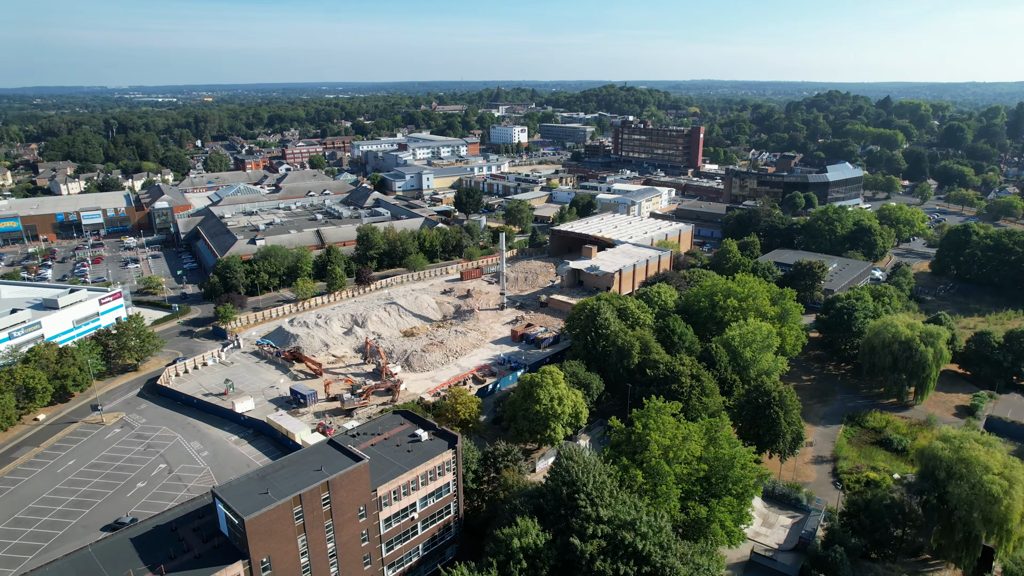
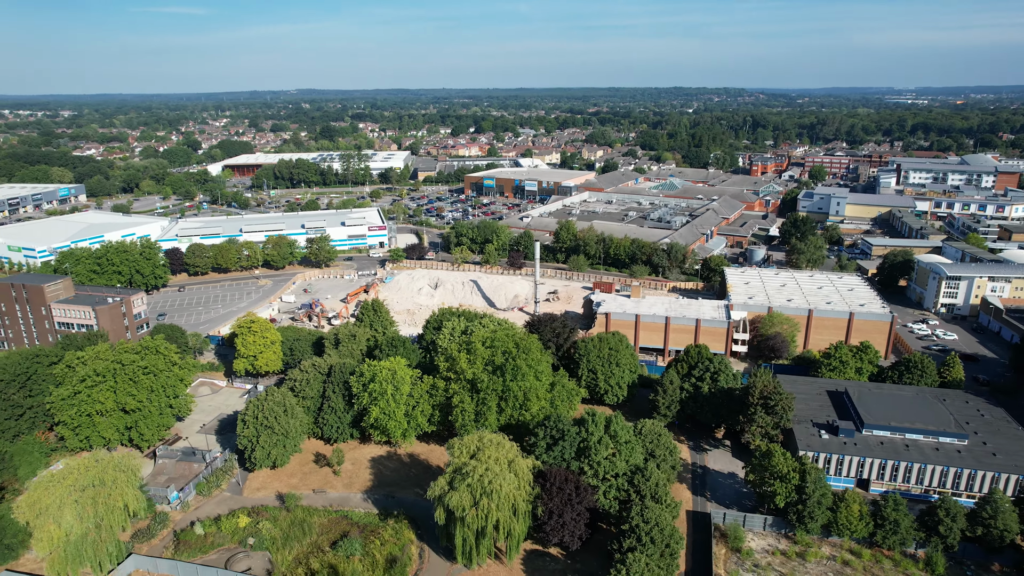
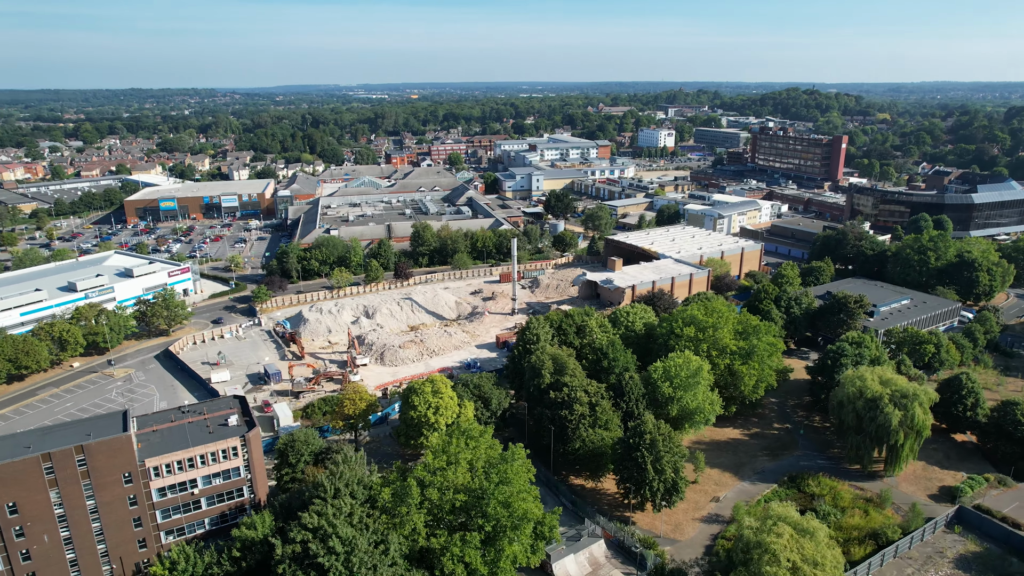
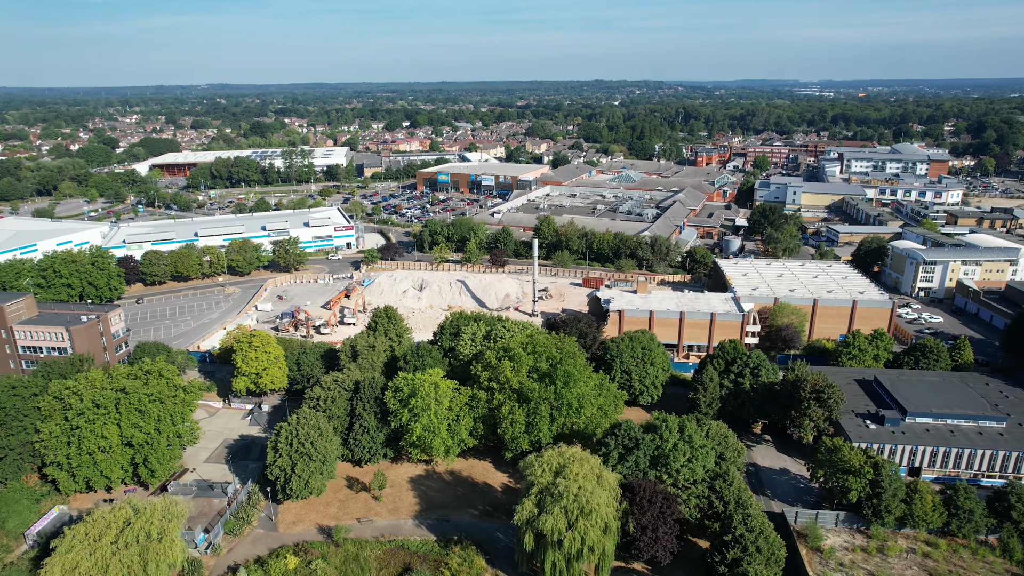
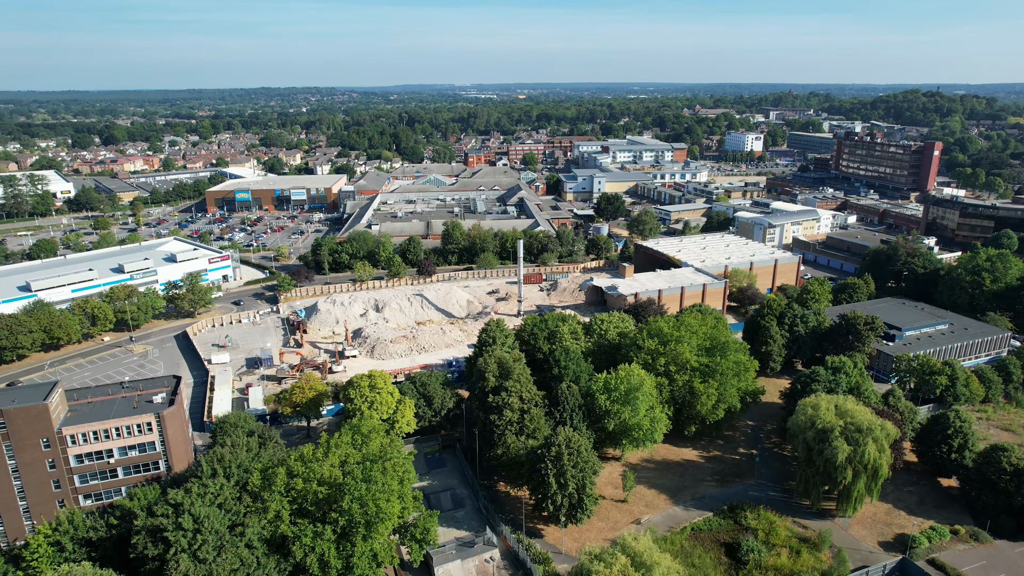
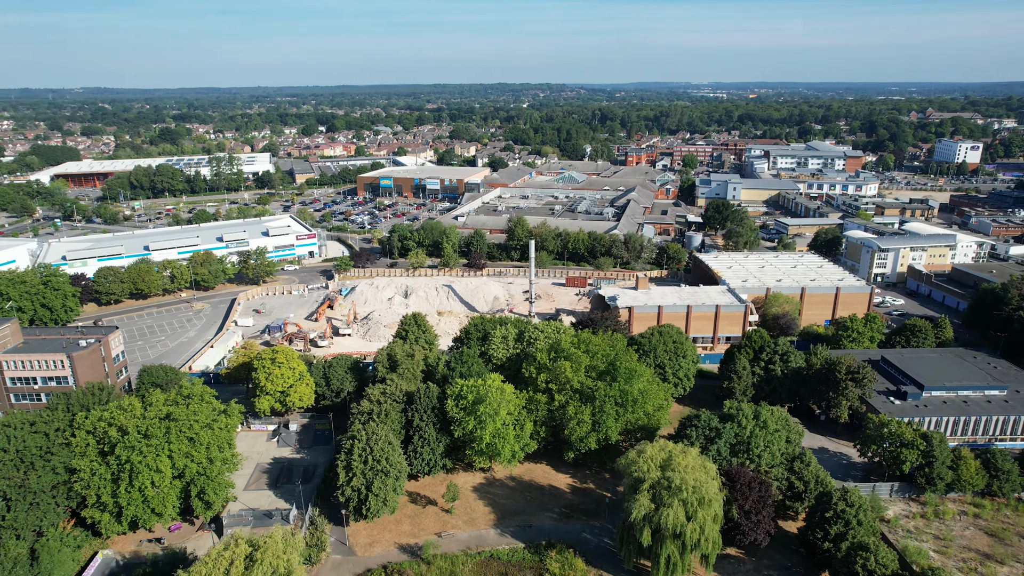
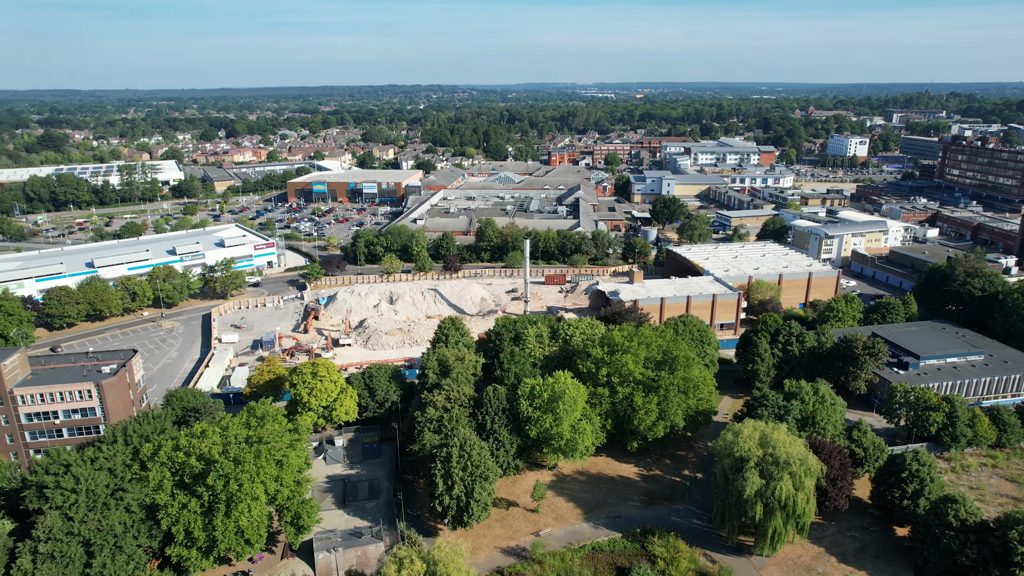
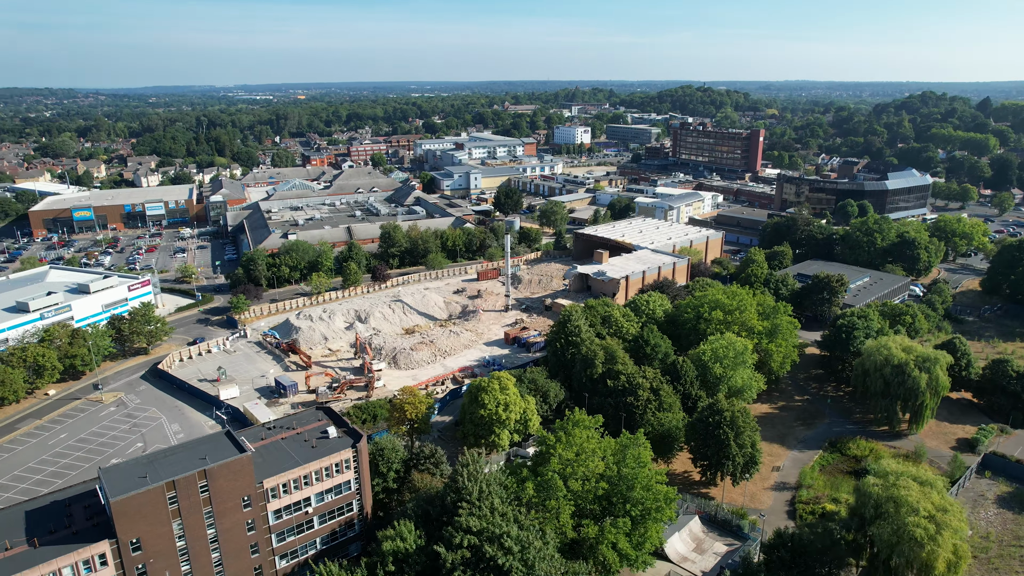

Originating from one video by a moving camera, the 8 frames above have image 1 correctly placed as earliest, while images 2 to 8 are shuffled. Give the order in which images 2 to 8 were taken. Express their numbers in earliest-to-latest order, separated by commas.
8, 3, 5, 7, 6, 4, 2
